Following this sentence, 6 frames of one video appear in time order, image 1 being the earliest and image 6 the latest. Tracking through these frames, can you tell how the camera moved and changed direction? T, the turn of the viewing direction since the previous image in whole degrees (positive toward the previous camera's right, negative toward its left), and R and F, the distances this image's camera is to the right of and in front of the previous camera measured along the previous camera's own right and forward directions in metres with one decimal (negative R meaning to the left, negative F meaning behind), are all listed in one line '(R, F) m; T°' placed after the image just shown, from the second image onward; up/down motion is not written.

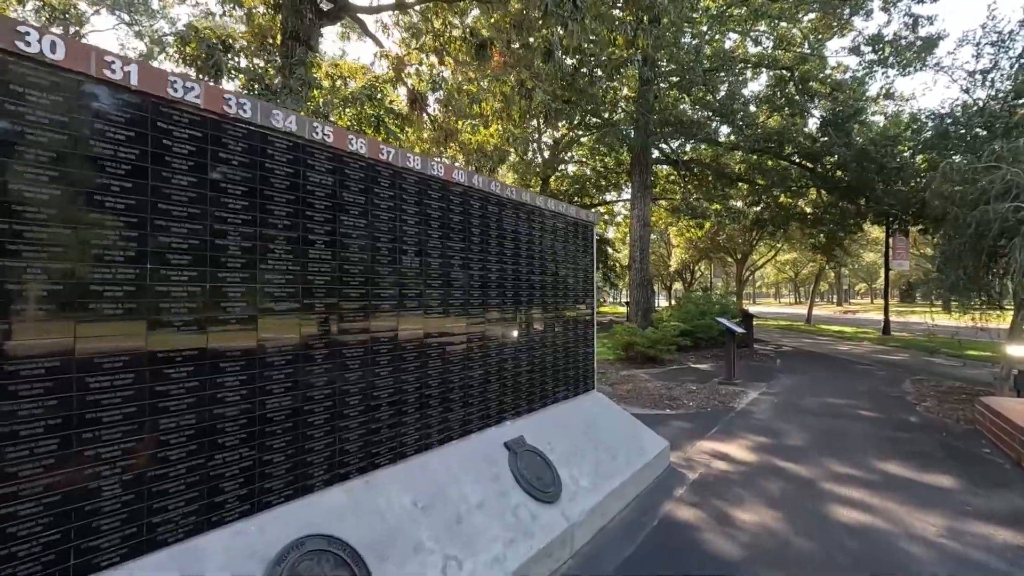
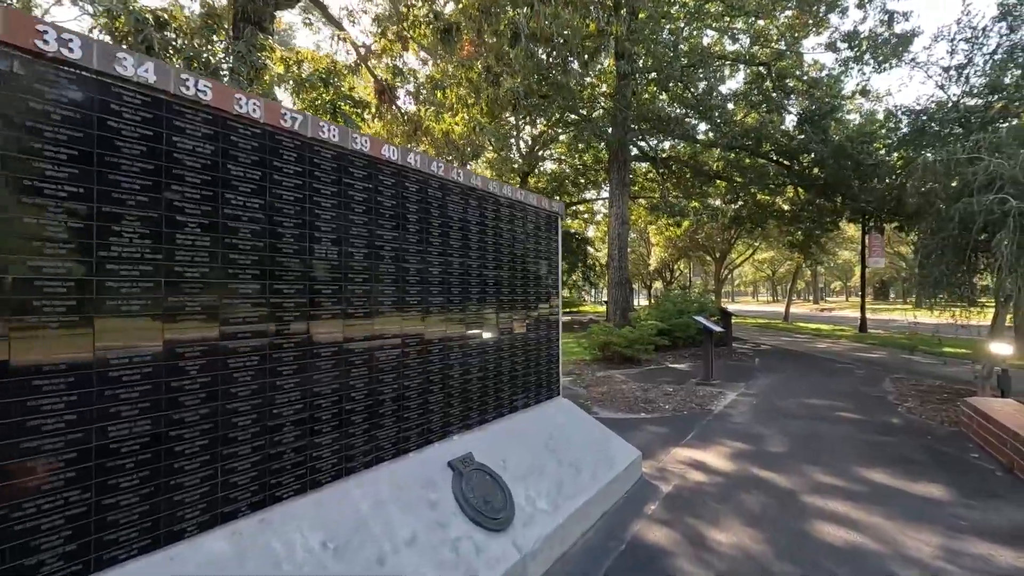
(+0.2, +0.4) m; +2°
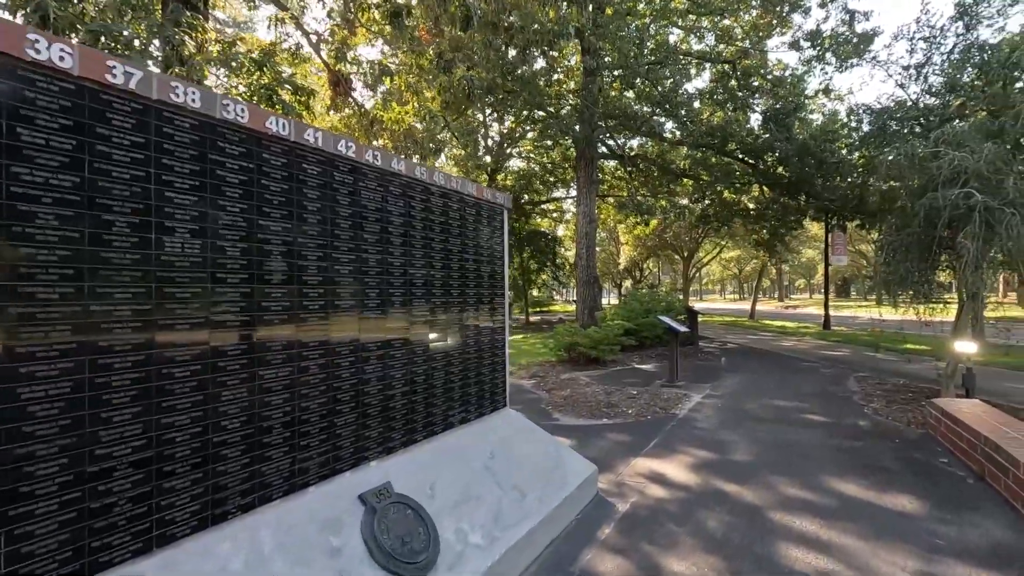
(+0.2, +0.4) m; +3°
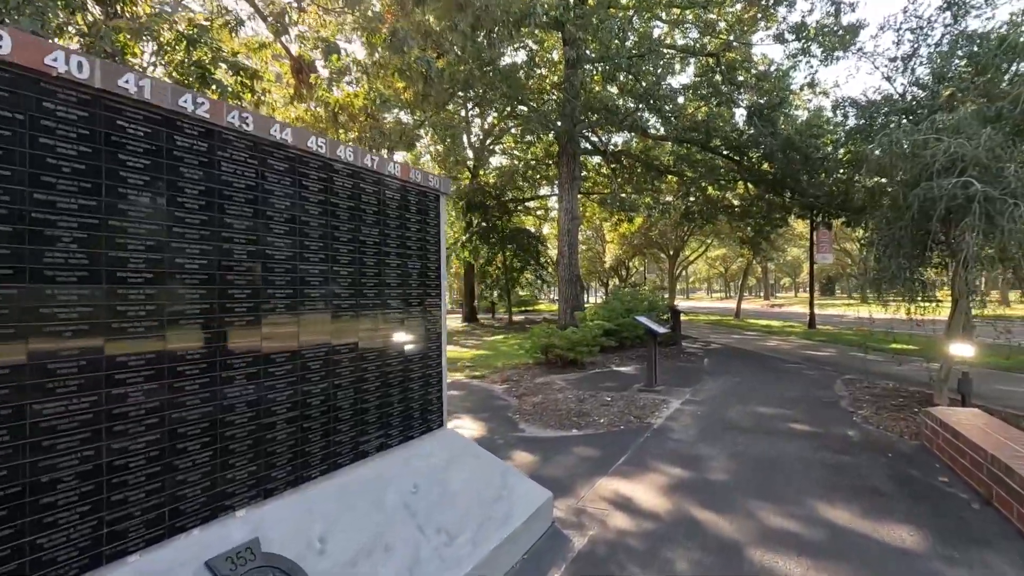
(+0.3, +0.5) m; +1°
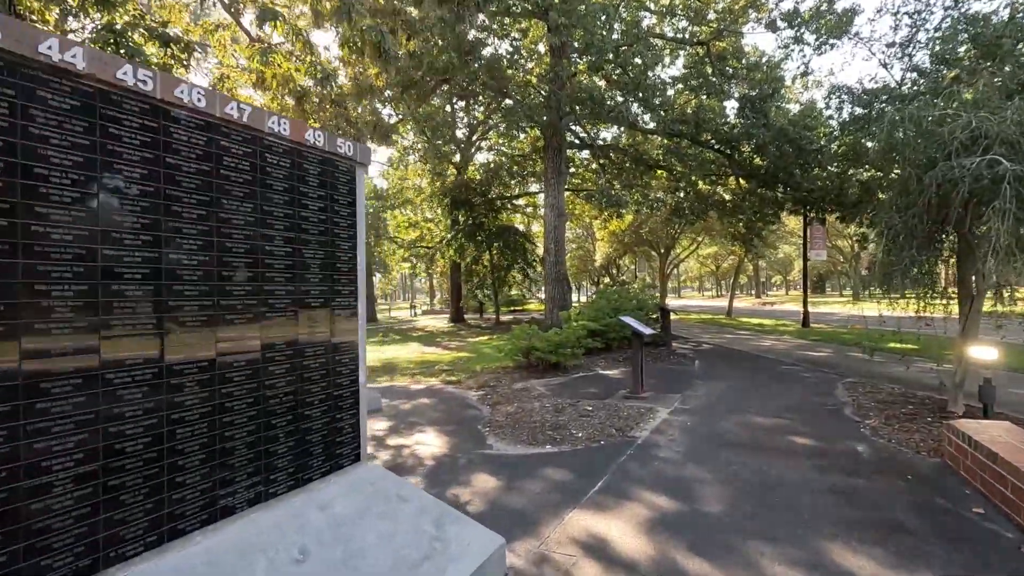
(+0.3, +0.7) m; +1°
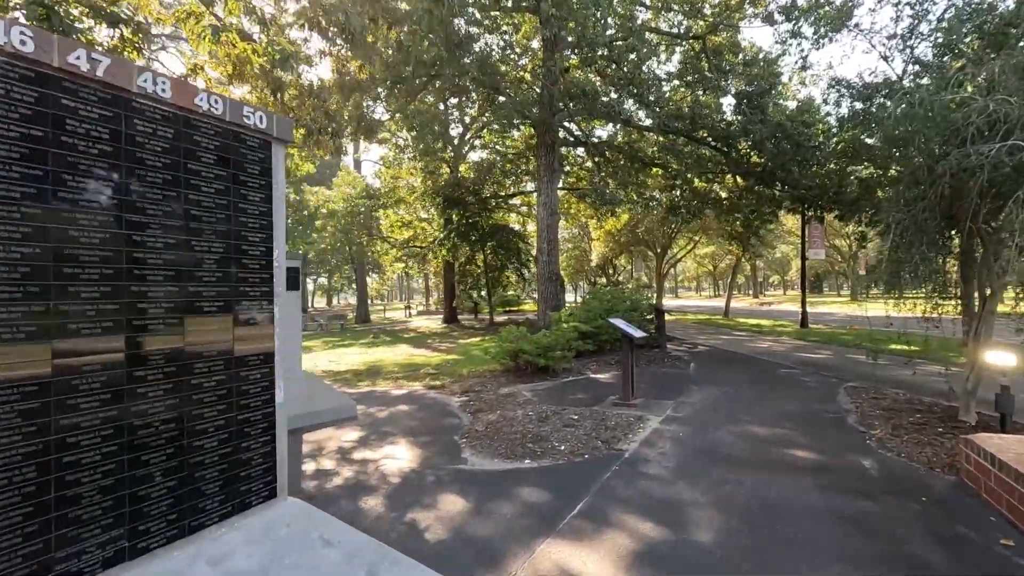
(+0.2, +0.4) m; 0°
